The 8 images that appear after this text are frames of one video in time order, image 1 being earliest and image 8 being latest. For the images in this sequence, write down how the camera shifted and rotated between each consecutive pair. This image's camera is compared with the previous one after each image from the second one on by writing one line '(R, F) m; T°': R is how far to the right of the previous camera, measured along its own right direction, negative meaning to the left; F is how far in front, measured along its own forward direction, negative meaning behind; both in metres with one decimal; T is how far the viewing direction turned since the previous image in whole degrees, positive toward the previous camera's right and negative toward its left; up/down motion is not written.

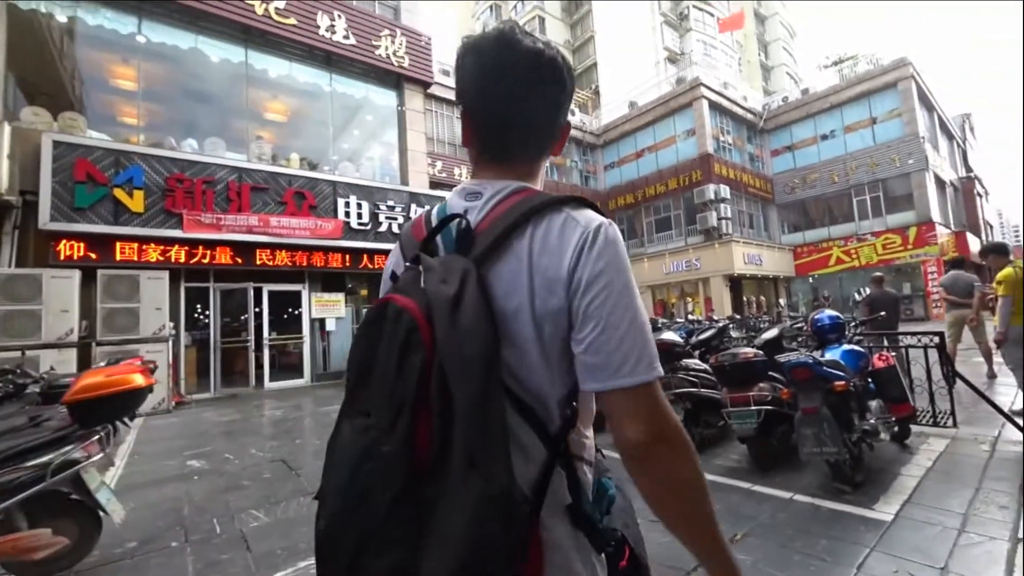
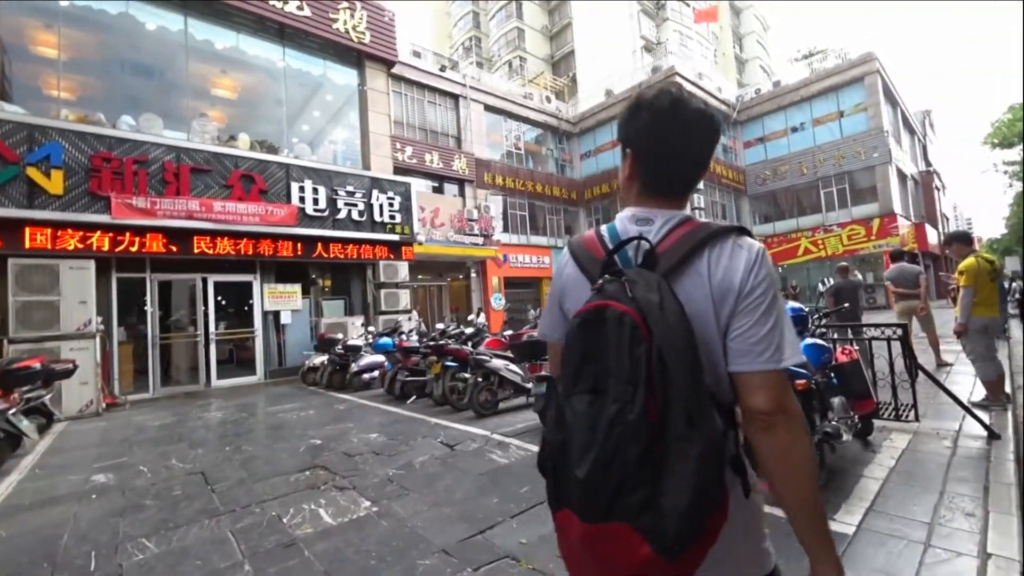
(+0.2, +0.3) m; +3°
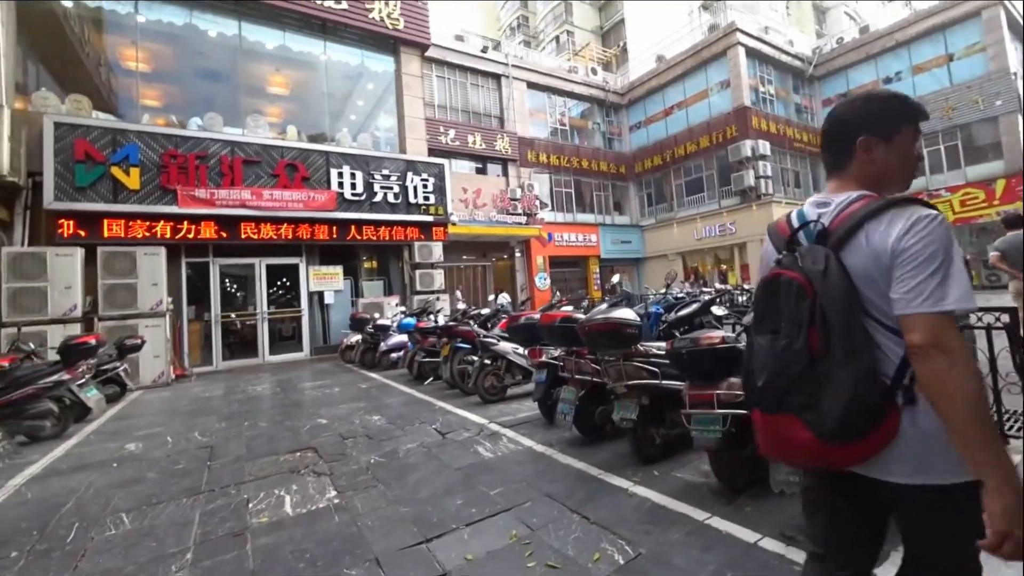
(+0.5, +0.3) m; -7°
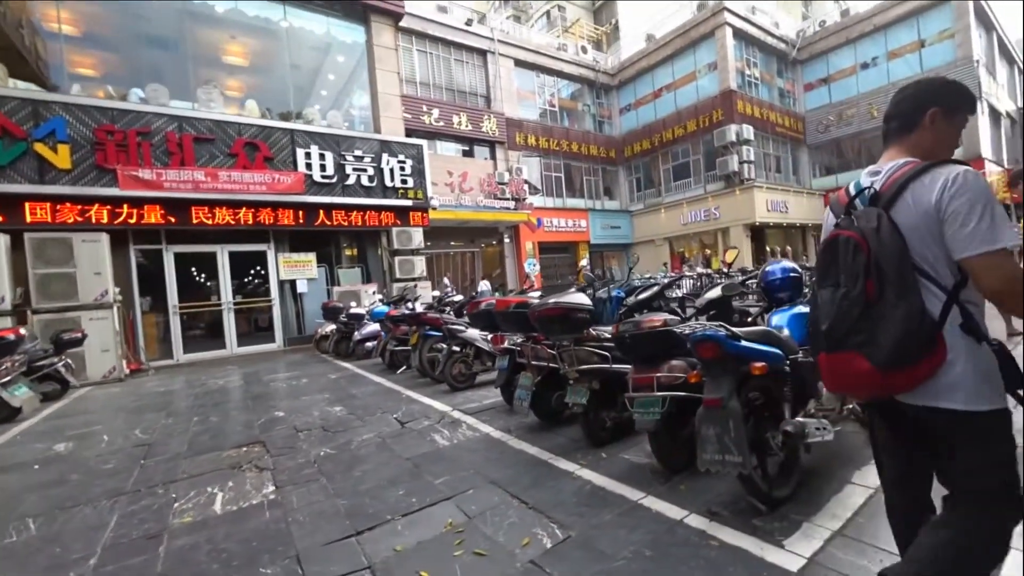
(+0.2, +0.1) m; +1°
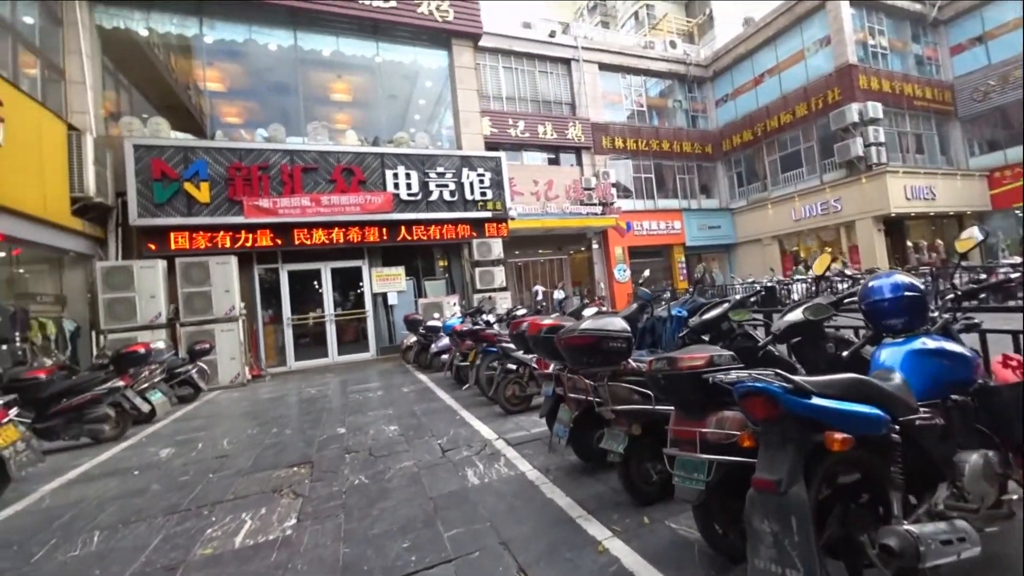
(+0.4, +0.3) m; -12°
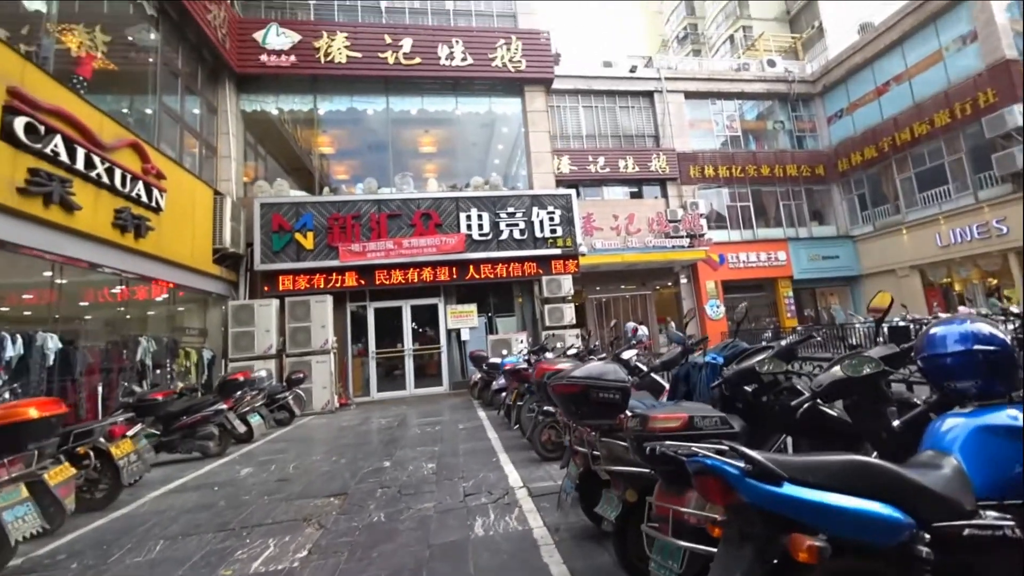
(+0.5, +0.1) m; -12°
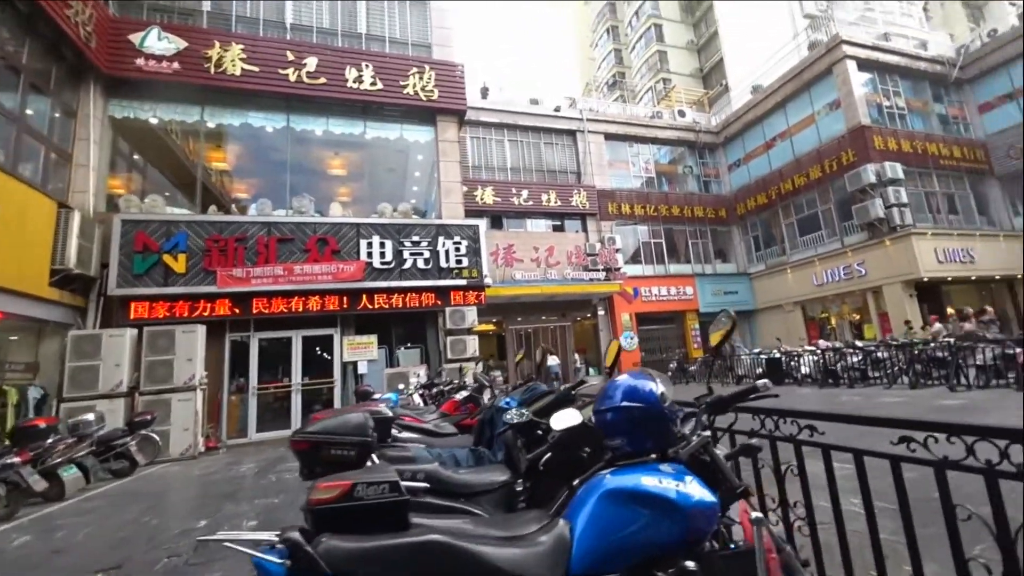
(+0.8, +0.1) m; +8°
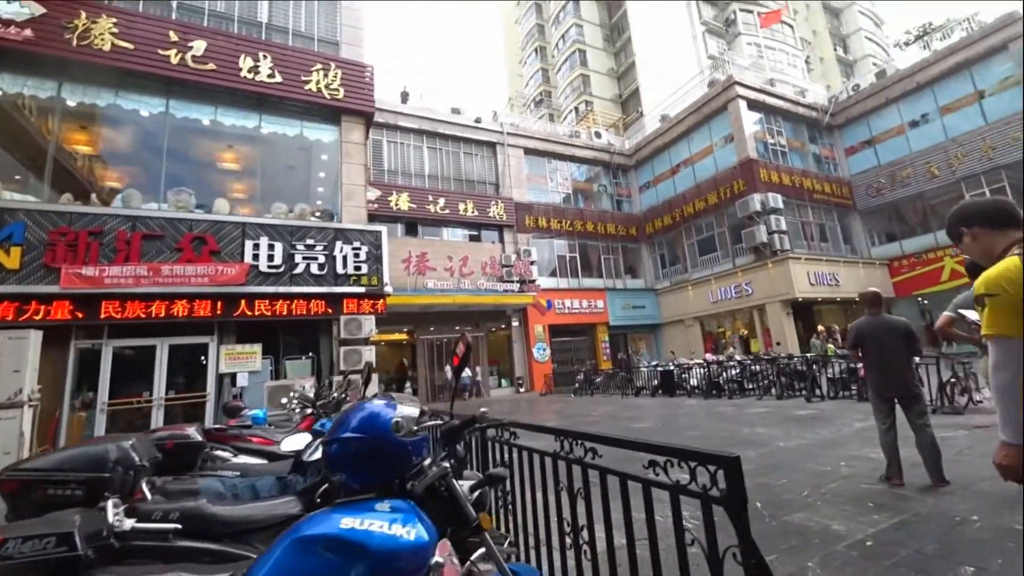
(+0.8, 0.0) m; +8°
